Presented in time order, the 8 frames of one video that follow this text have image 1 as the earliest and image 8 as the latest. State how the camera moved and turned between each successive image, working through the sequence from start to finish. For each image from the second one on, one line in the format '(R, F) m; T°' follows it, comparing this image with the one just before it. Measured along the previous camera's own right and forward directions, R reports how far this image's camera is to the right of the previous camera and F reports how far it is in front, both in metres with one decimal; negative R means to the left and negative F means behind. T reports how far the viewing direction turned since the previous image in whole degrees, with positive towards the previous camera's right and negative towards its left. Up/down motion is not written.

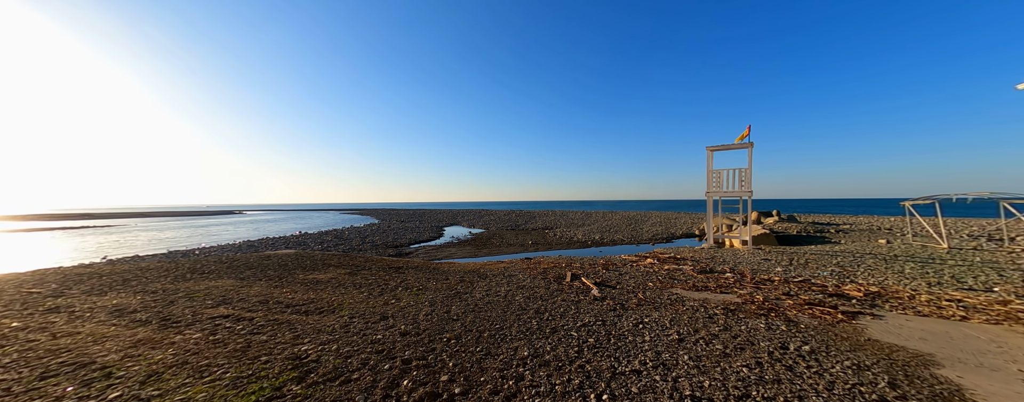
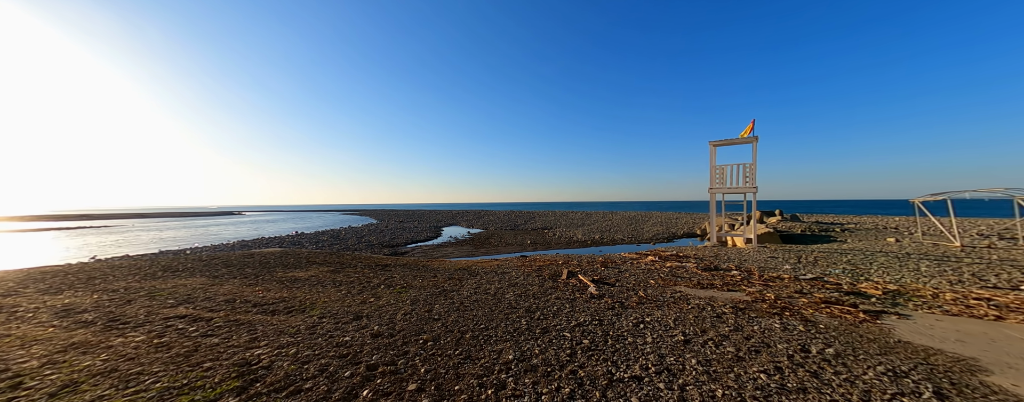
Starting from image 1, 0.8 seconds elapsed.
(+0.2, +0.6) m; 0°
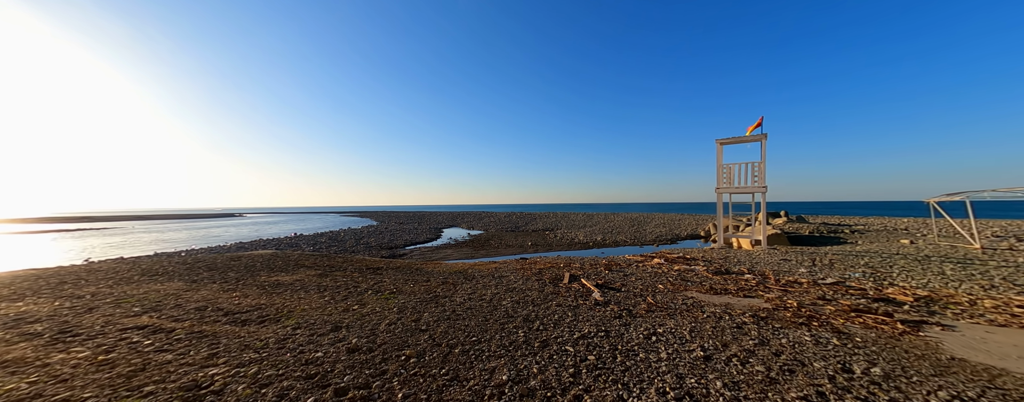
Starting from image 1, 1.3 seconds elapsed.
(+0.1, +0.6) m; 0°
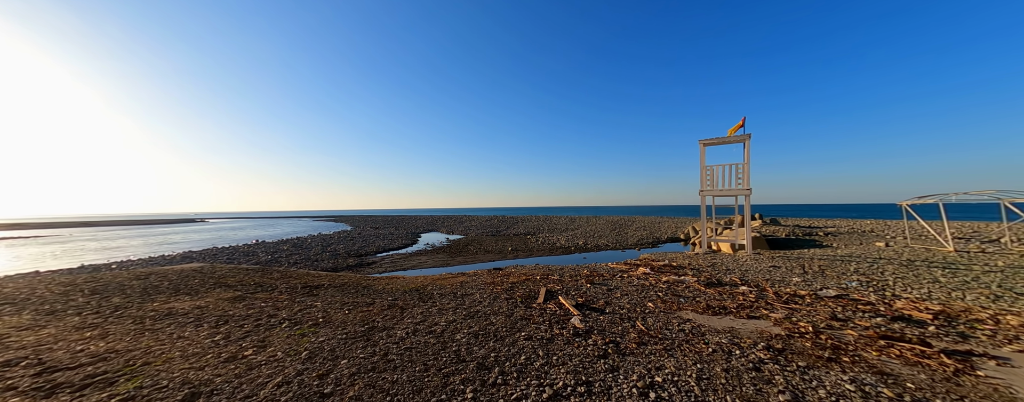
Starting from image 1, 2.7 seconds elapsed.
(+0.4, +1.4) m; +3°
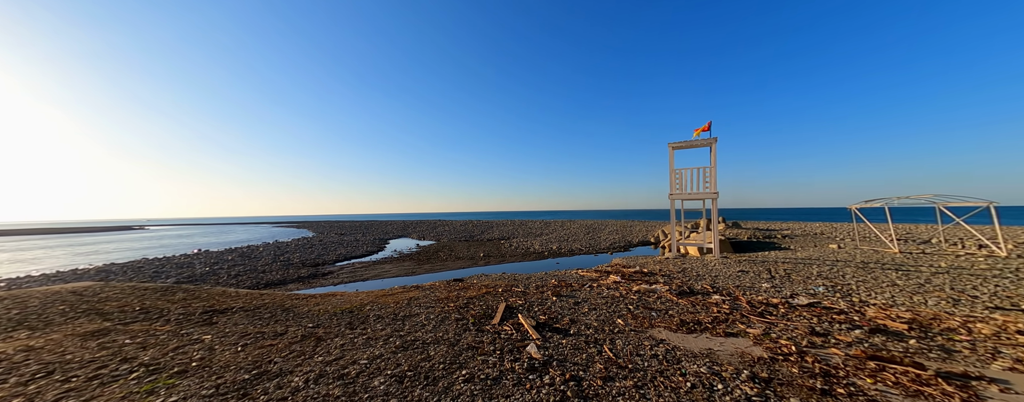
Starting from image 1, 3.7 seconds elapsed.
(+0.5, +1.0) m; +5°
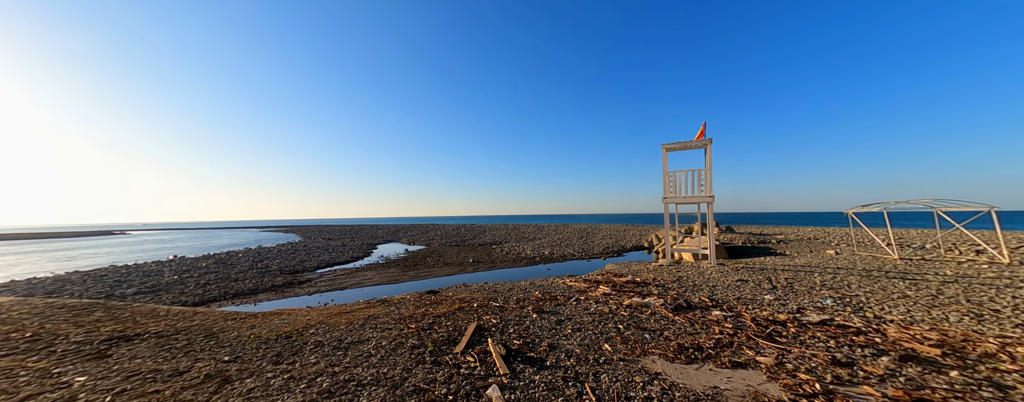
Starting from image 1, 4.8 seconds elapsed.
(+0.5, +1.0) m; +1°
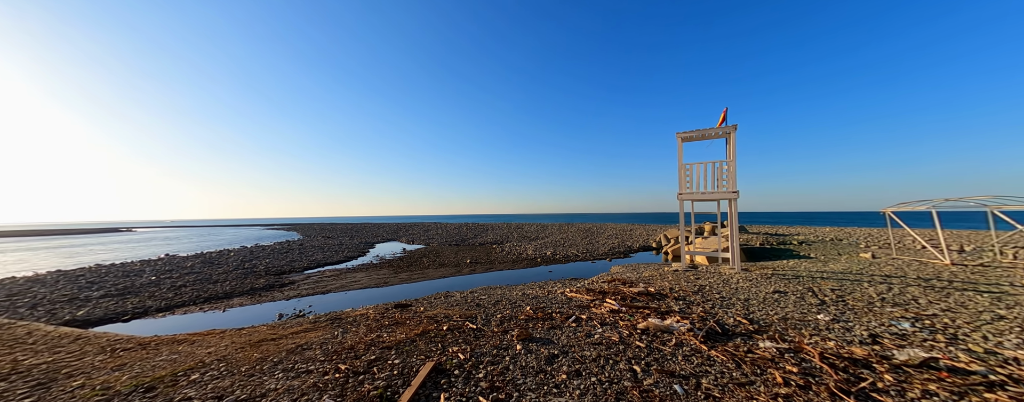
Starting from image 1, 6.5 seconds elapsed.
(+0.5, +1.8) m; -1°
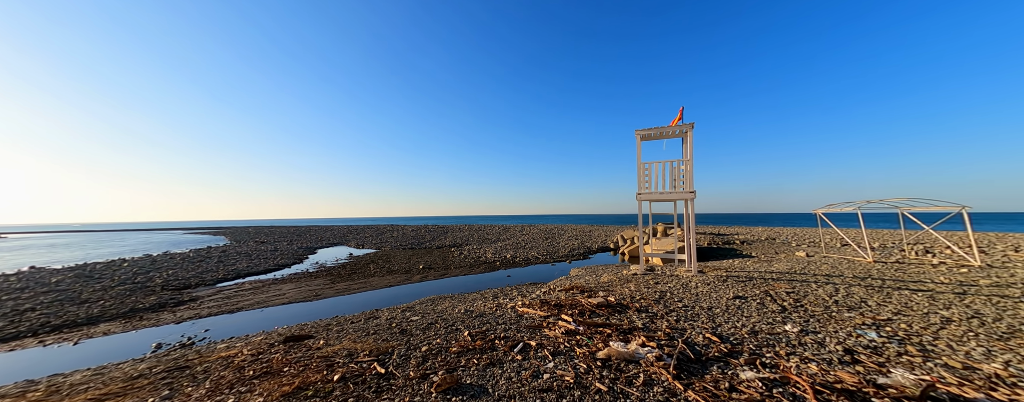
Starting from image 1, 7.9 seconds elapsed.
(+0.6, +1.5) m; +7°
